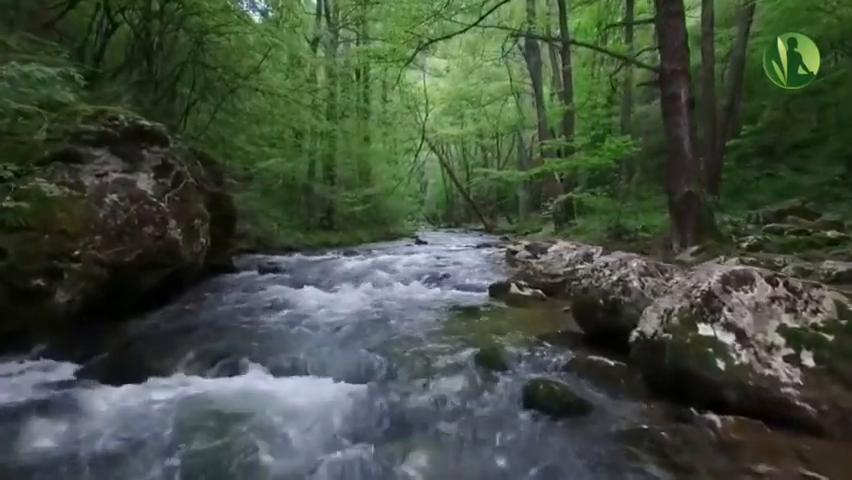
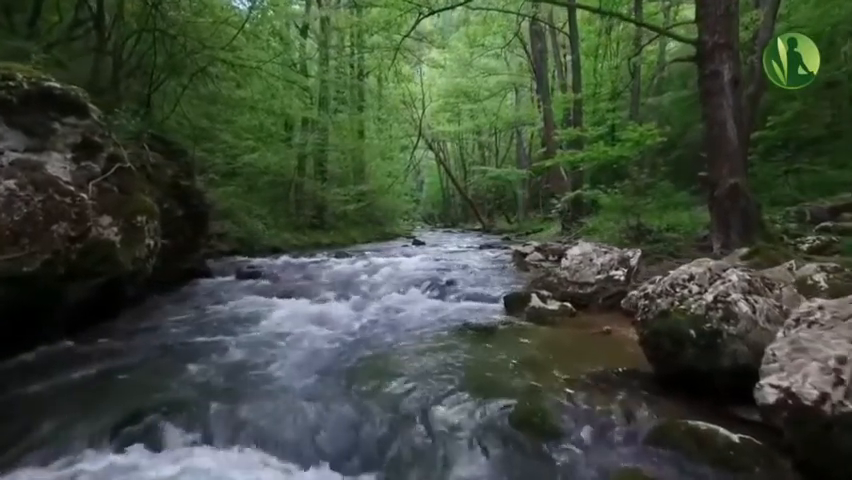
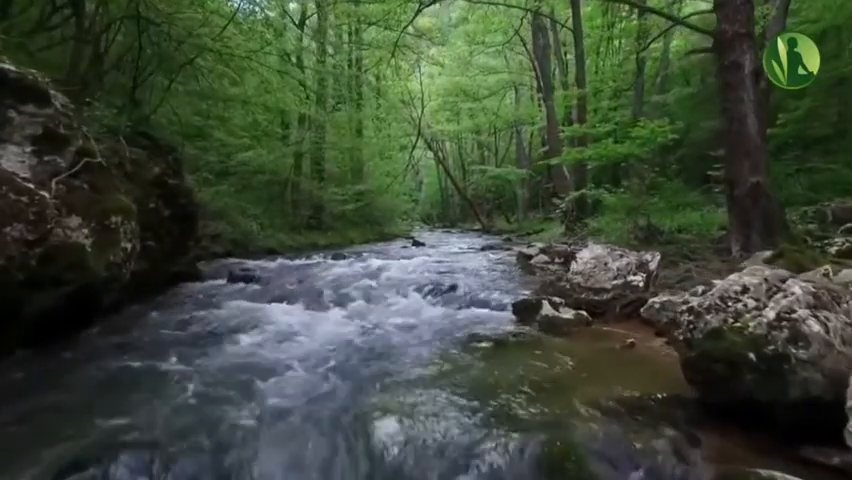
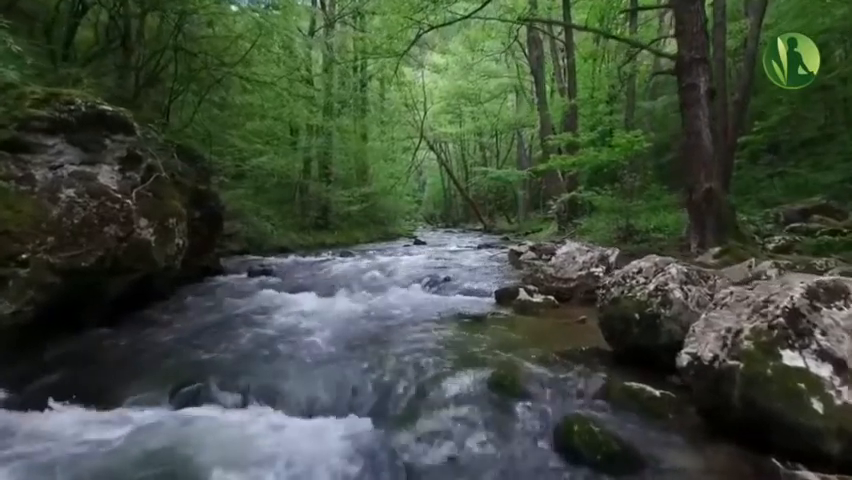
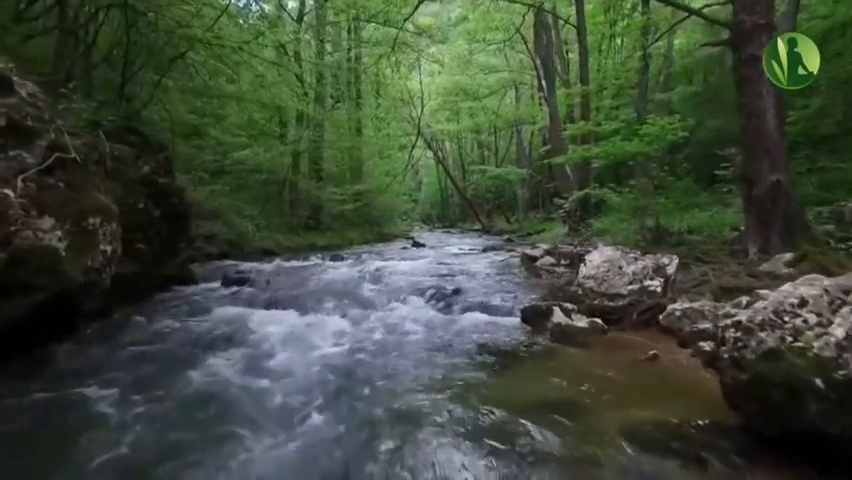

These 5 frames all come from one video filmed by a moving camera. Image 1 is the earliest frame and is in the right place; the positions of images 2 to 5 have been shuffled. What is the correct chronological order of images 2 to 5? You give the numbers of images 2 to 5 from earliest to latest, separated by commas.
4, 2, 3, 5
